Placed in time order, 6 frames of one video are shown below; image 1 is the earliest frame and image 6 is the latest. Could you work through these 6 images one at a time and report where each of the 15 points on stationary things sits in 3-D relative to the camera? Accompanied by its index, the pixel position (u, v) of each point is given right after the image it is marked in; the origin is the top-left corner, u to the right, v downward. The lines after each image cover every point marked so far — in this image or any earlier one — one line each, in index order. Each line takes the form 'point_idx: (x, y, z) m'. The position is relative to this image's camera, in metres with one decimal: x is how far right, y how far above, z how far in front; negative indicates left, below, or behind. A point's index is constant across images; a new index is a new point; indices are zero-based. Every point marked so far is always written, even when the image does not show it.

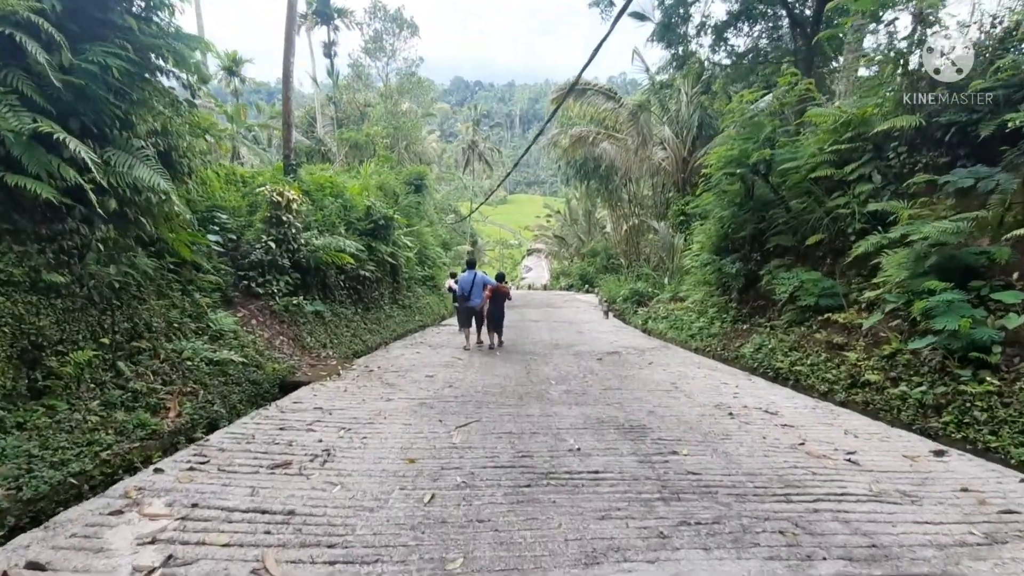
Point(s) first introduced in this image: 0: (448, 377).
0: (-0.8, -1.1, +6.6) m
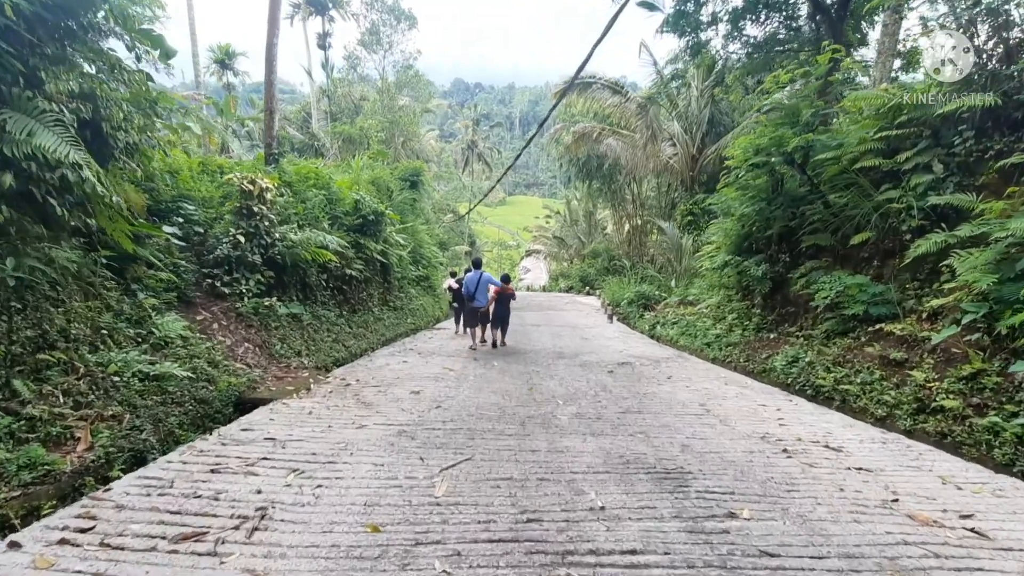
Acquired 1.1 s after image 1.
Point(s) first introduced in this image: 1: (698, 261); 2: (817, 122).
0: (-0.8, -1.1, +5.6) m
1: (+5.4, +0.5, +14.1) m
2: (+4.5, +2.4, +7.7) m
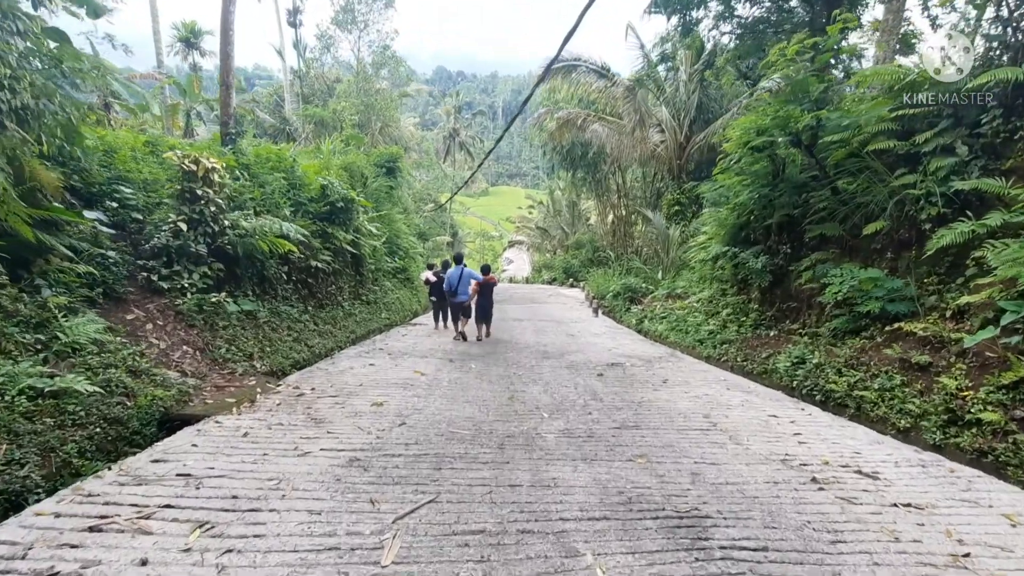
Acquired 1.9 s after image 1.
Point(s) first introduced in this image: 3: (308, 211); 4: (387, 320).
0: (-1.0, -1.1, +4.8) m
1: (+4.9, +0.7, +13.5) m
2: (+4.2, +2.5, +7.1) m
3: (-4.0, +1.5, +10.1) m
4: (-2.8, -0.7, +11.8) m
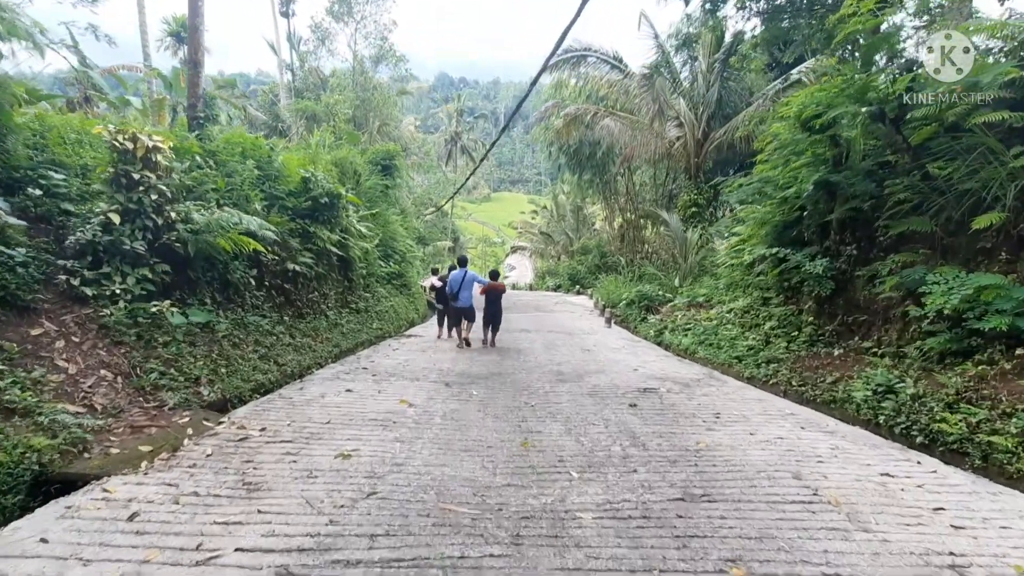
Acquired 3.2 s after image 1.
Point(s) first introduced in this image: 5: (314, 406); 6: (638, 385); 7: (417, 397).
0: (-0.9, -1.1, +3.6) m
1: (+5.0, +0.5, +12.2) m
2: (+4.3, +2.4, +5.8) m
3: (-3.8, +1.4, +8.9) m
4: (-2.7, -0.8, +10.5) m
5: (-1.8, -1.1, +4.8) m
6: (+1.5, -1.1, +6.1) m
7: (-0.9, -1.1, +5.3) m
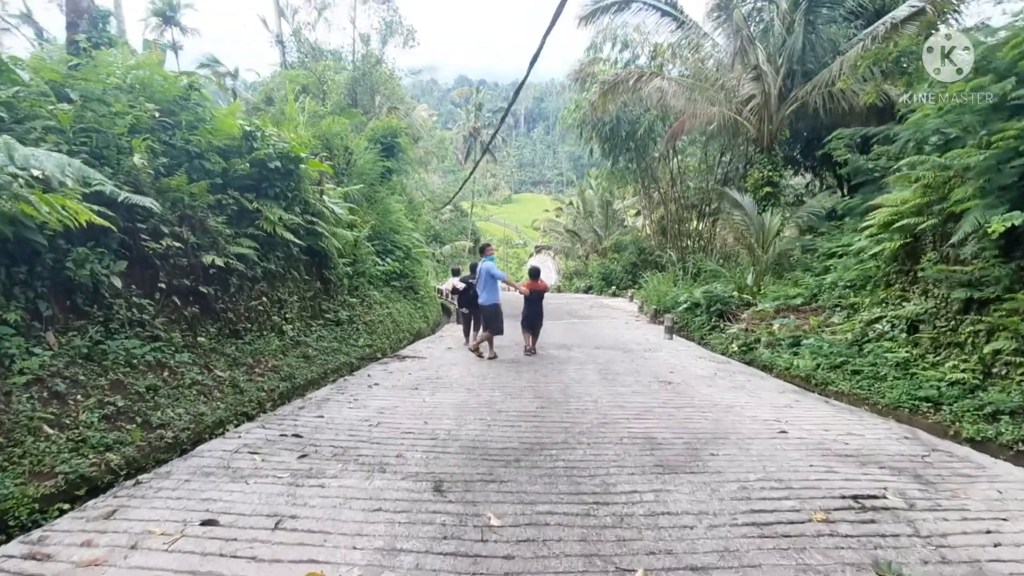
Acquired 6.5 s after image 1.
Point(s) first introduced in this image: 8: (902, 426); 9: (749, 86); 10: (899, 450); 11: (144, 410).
0: (-0.7, -1.1, +0.5) m
1: (+5.6, +0.5, +9.0) m
2: (+4.6, +2.5, +2.6) m
3: (-3.4, +1.3, +6.0) m
4: (-2.1, -0.9, +7.5) m
5: (-1.5, -1.1, +1.8) m
6: (+1.8, -1.1, +3.0) m
7: (-0.6, -1.1, +2.2) m
8: (+3.3, -1.2, +4.4) m
9: (+5.7, +4.9, +13.0) m
10: (+2.7, -1.1, +3.6) m
11: (-2.7, -0.9, +3.9) m
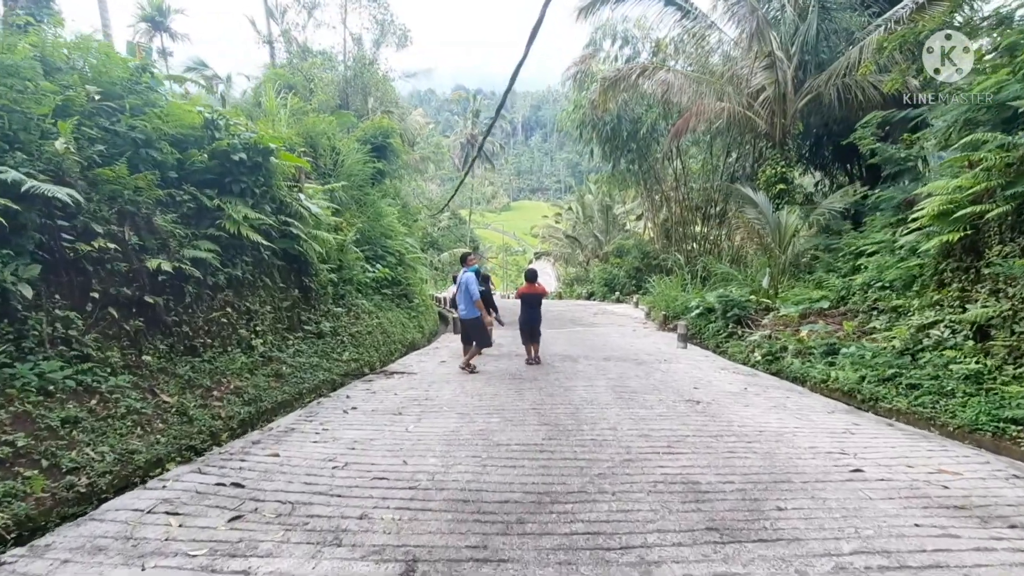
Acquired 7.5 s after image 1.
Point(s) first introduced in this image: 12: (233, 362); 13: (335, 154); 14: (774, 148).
0: (-0.7, -1.1, -0.3) m
1: (+5.6, +0.5, +8.1) m
2: (+4.5, +2.5, +1.8) m
3: (-3.4, +1.2, +5.2) m
4: (-2.1, -1.0, +6.7) m
5: (-1.5, -1.1, +1.0) m
6: (+1.8, -1.1, +2.1) m
7: (-0.6, -1.1, +1.4) m
8: (+3.3, -1.2, +3.6) m
9: (+5.7, +4.8, +12.2) m
10: (+2.7, -1.1, +2.8) m
11: (-2.7, -0.9, +3.1) m
12: (-2.7, -0.7, +5.1) m
13: (-3.6, +2.8, +11.0) m
14: (+6.3, +3.4, +12.6) m
